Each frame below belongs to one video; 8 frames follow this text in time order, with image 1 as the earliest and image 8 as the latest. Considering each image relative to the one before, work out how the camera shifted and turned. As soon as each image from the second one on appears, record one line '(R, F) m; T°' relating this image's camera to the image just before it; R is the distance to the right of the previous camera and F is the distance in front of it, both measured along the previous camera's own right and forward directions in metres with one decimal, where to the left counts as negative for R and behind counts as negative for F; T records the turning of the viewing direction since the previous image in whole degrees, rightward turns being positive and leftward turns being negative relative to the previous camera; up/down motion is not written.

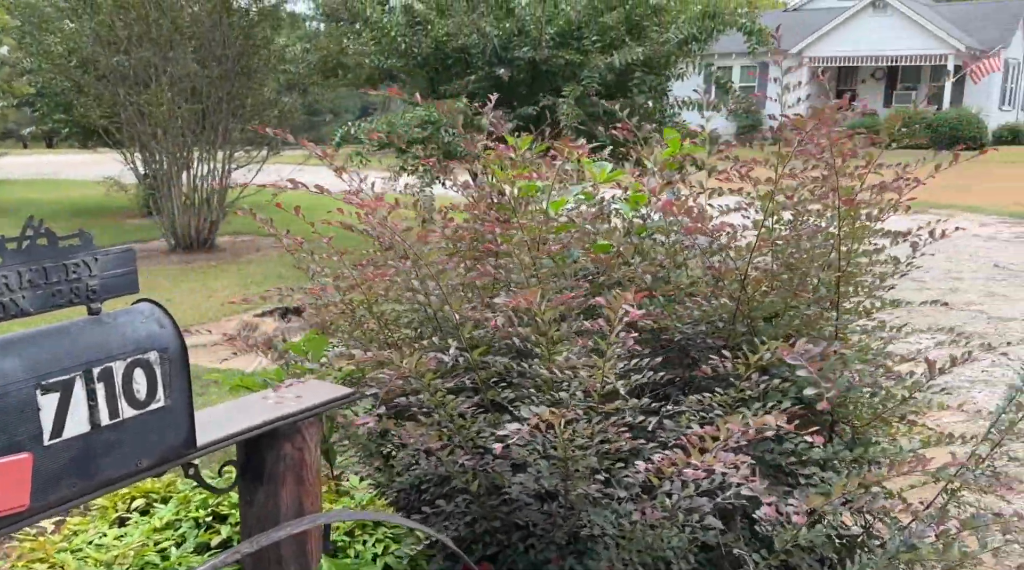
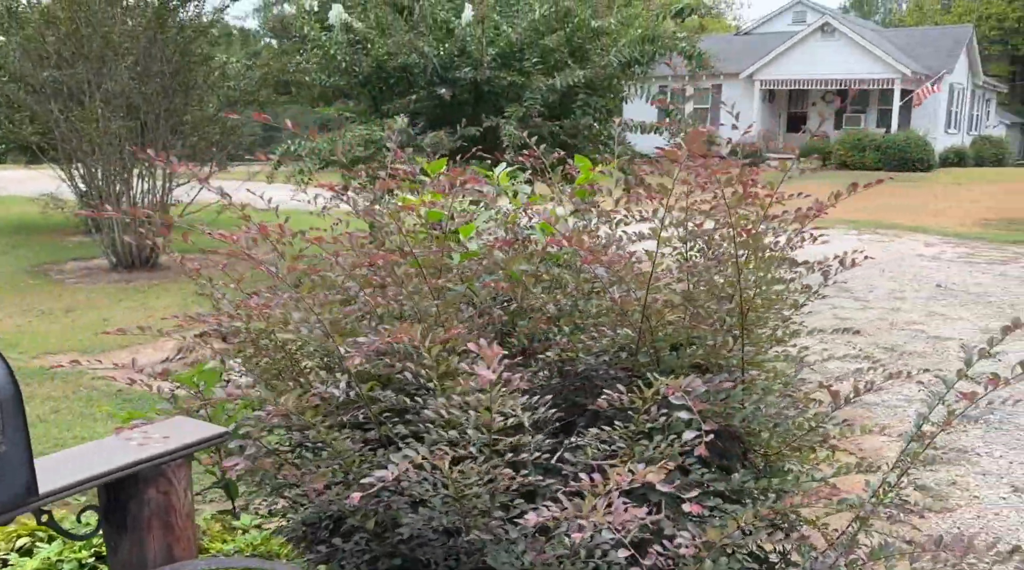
(+0.1, +0.1) m; +3°
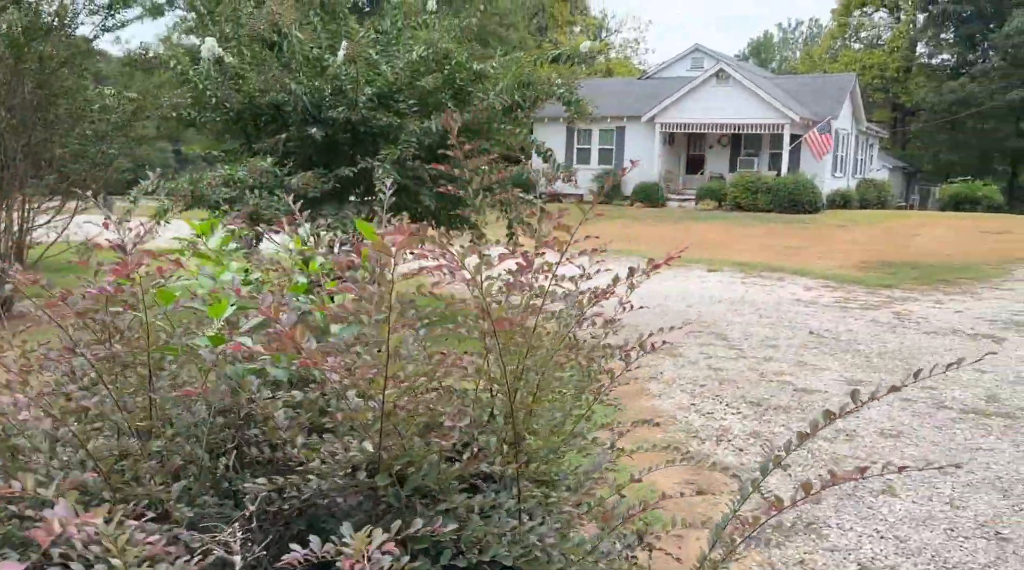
(+0.3, +0.2) m; +6°
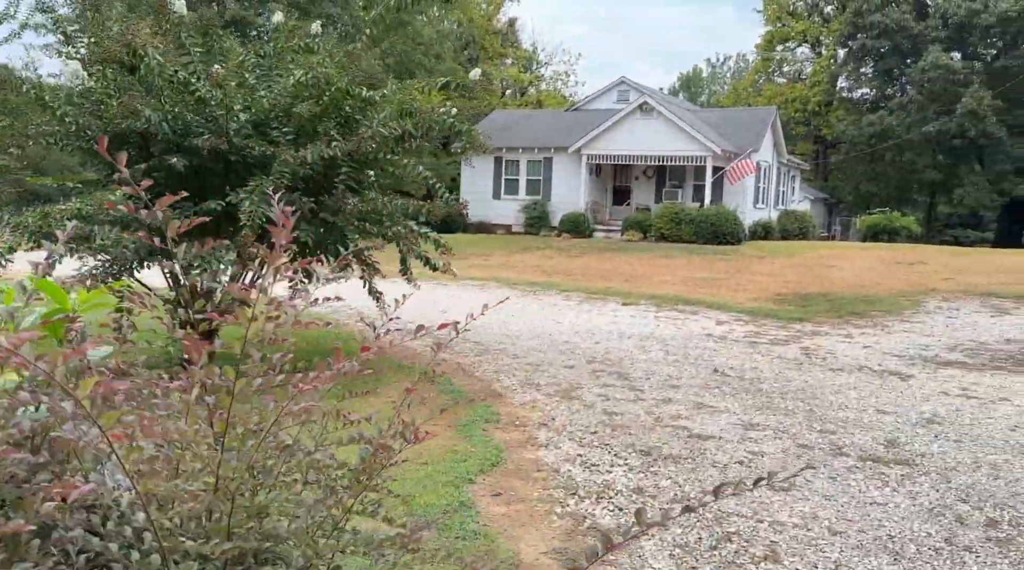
(+0.3, +0.4) m; +4°
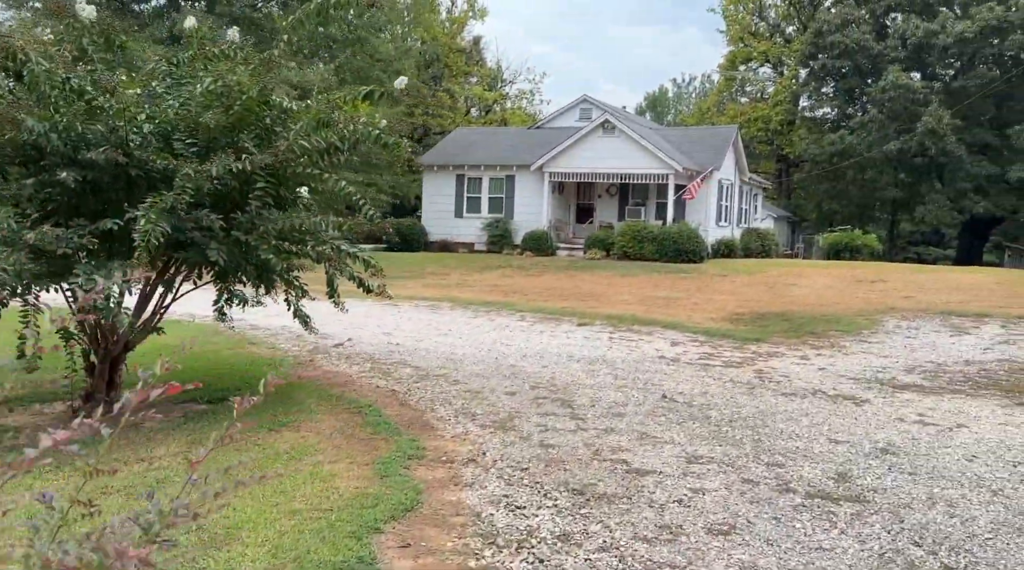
(+0.2, +0.4) m; +2°
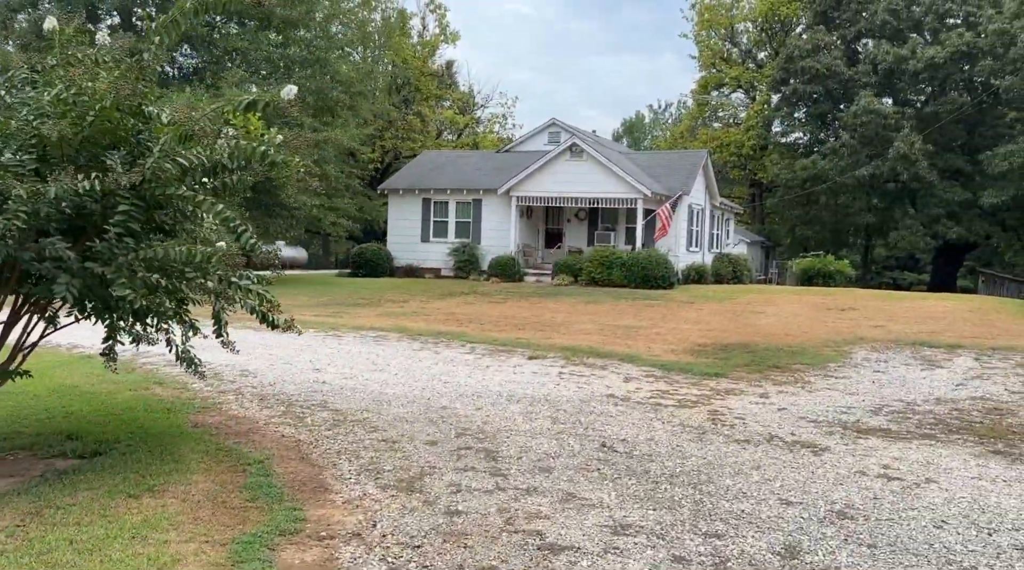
(+0.4, +0.8) m; +1°
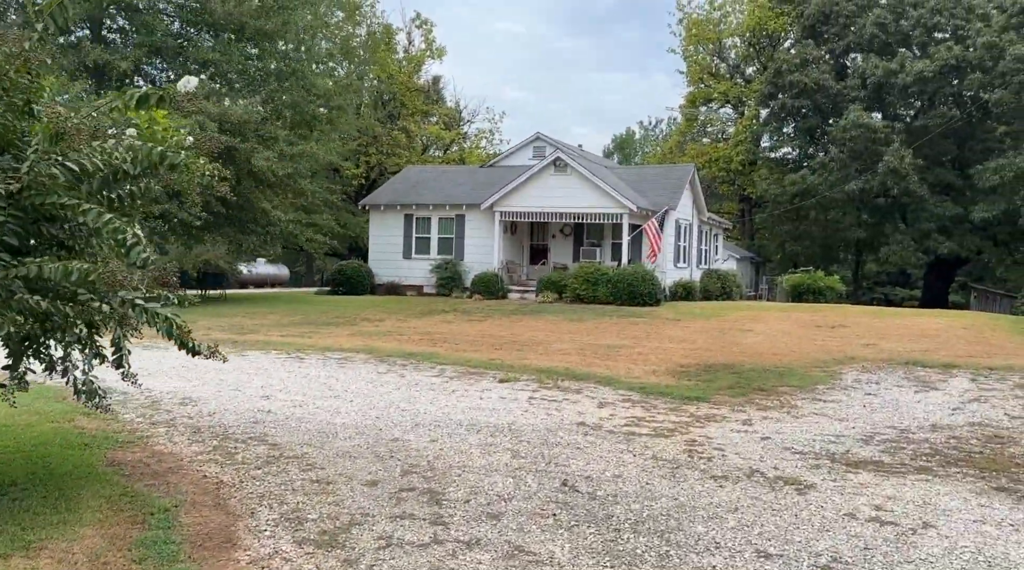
(+0.3, +0.7) m; 0°
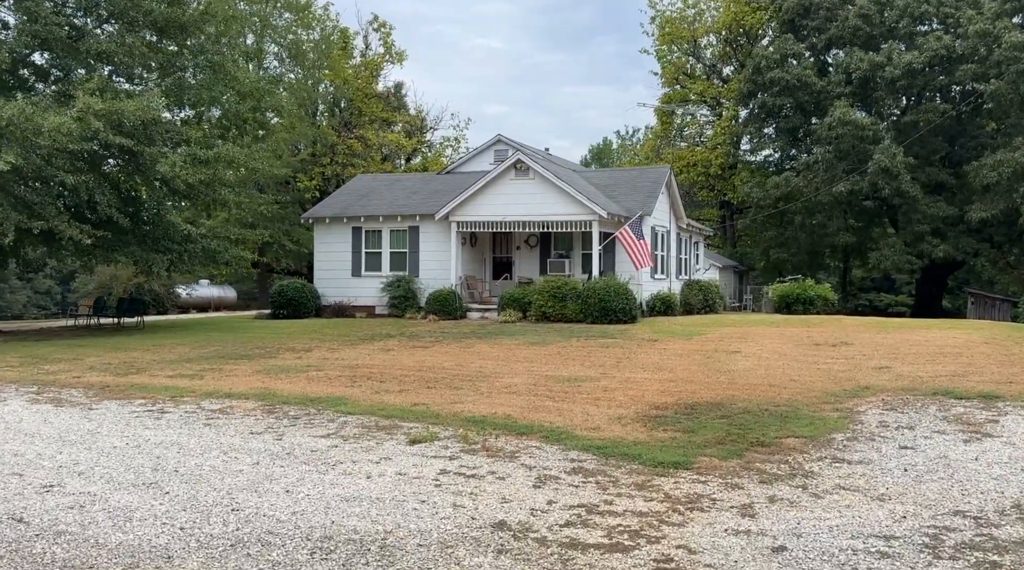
(+0.6, +2.9) m; +1°
